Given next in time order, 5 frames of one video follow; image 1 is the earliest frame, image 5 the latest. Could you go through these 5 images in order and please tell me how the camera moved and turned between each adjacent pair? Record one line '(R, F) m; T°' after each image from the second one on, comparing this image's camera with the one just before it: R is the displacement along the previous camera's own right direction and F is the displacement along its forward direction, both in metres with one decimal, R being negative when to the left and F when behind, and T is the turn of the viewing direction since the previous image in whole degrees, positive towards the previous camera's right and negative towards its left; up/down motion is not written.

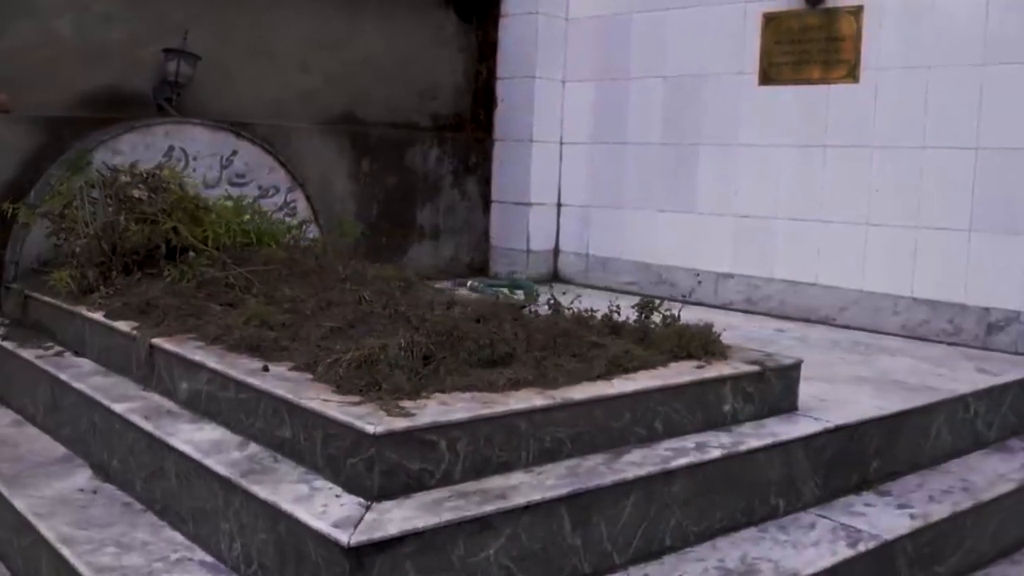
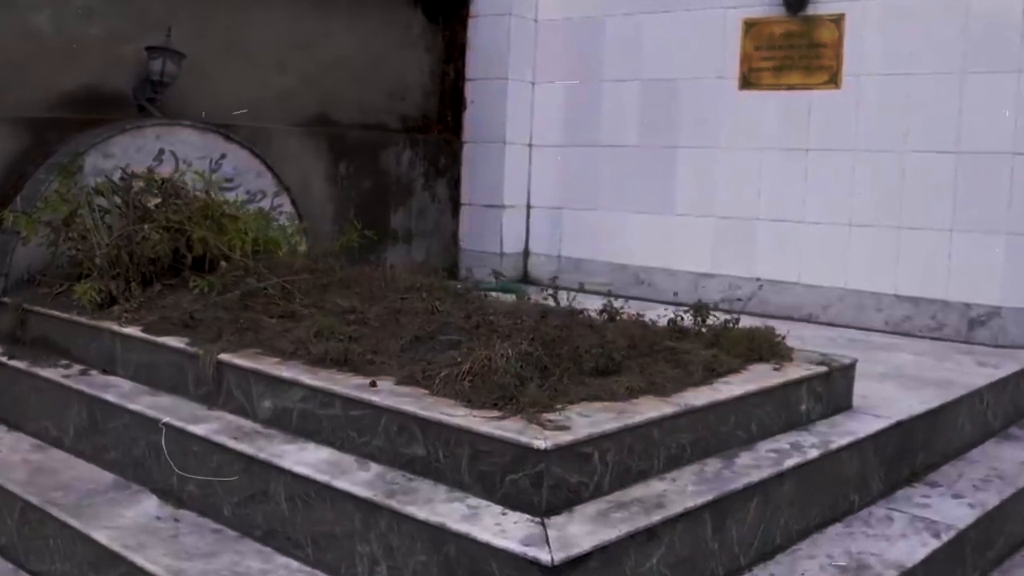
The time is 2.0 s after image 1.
(-0.8, +0.1) m; +8°
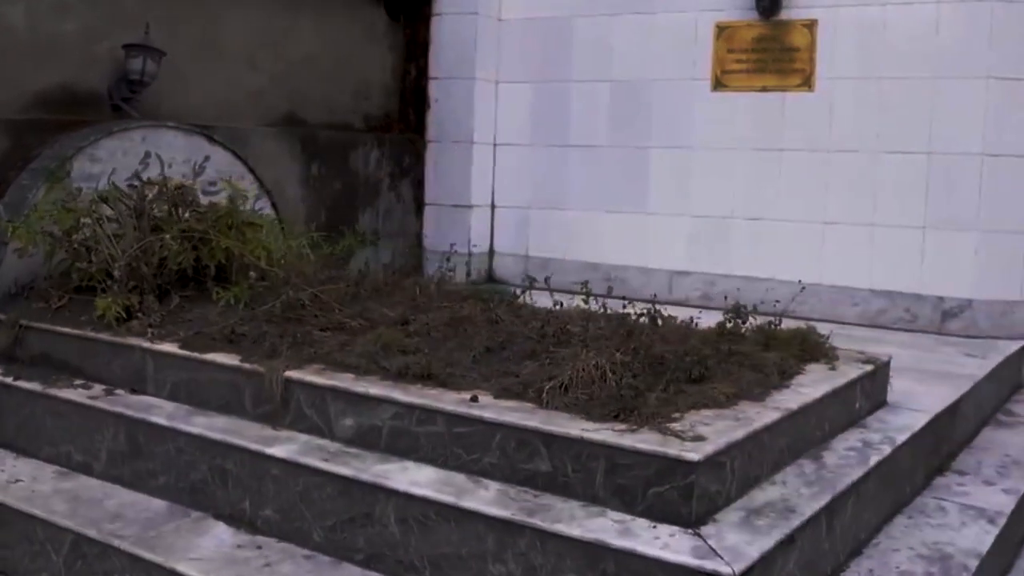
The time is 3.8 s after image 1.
(-0.7, +0.1) m; +8°
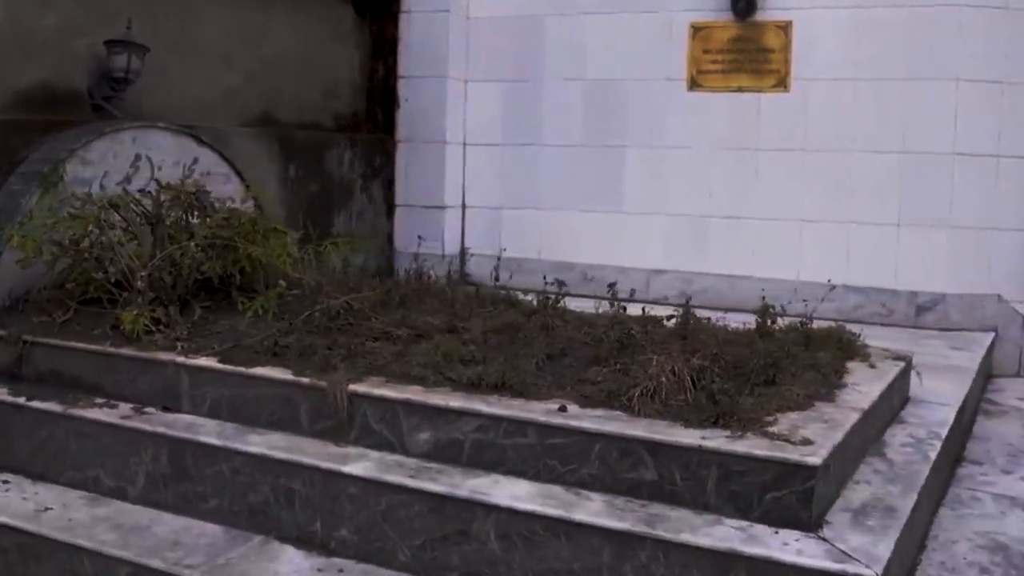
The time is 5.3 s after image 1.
(-0.6, +0.1) m; +7°
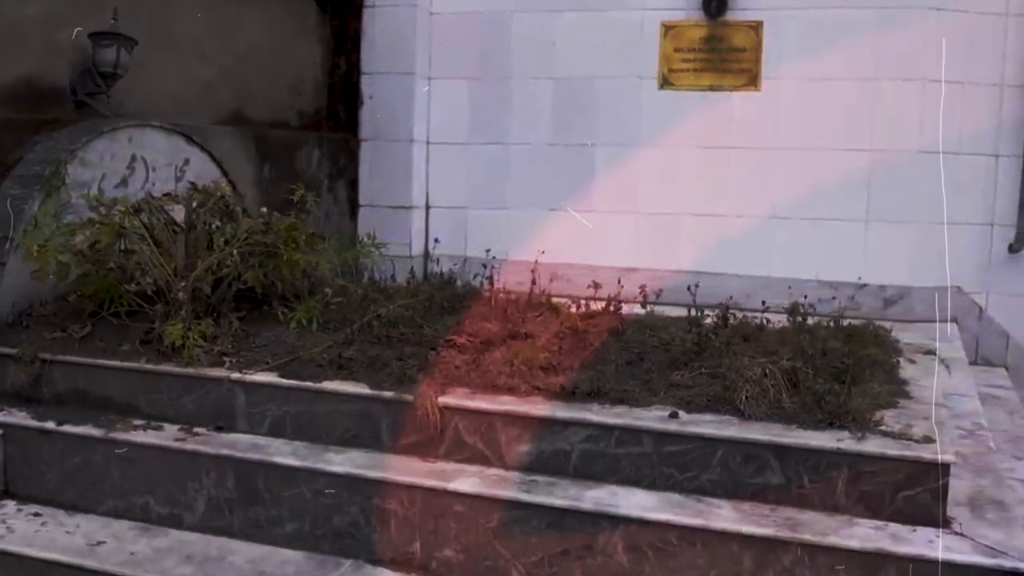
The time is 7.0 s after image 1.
(-0.7, +0.1) m; +8°
